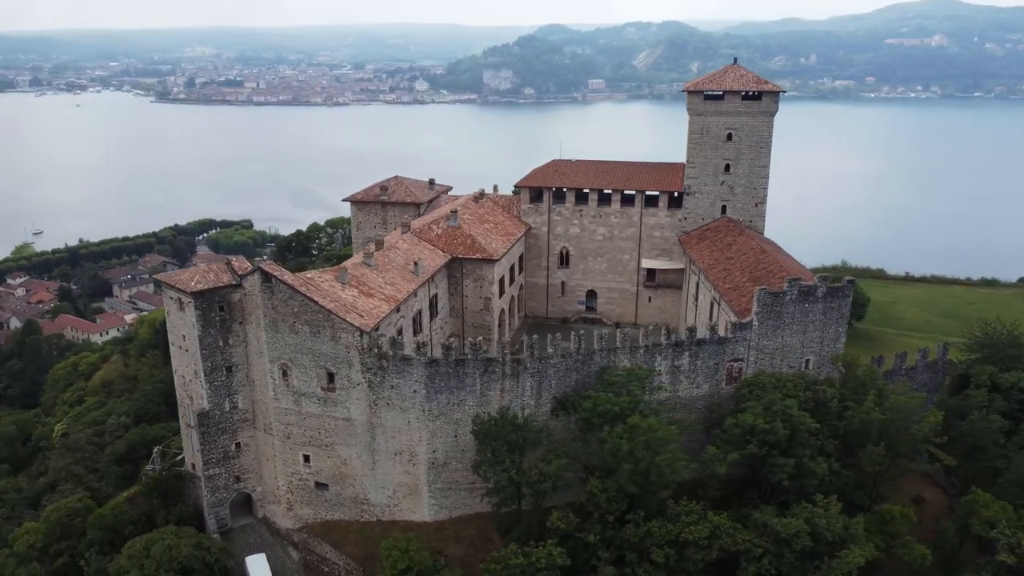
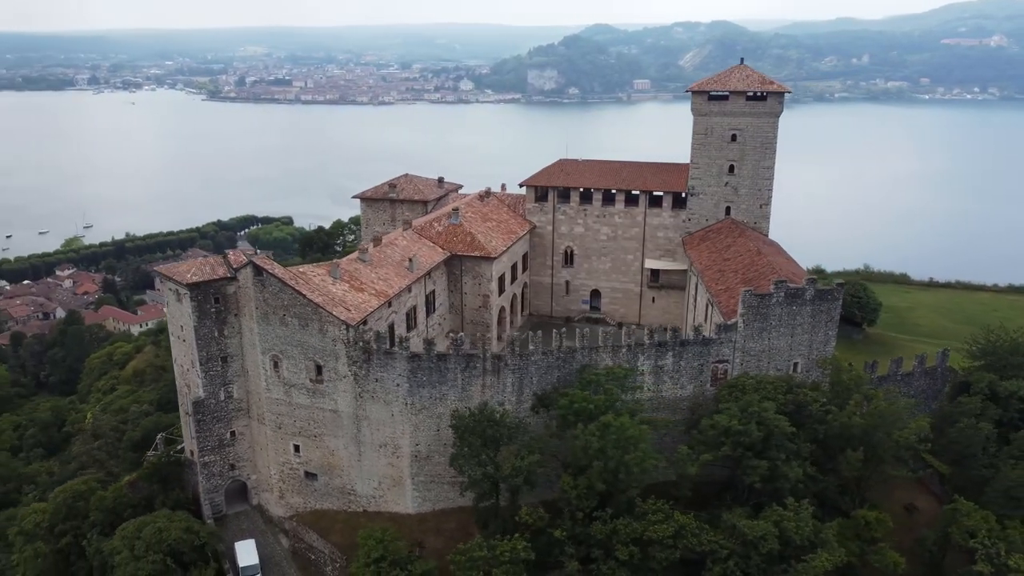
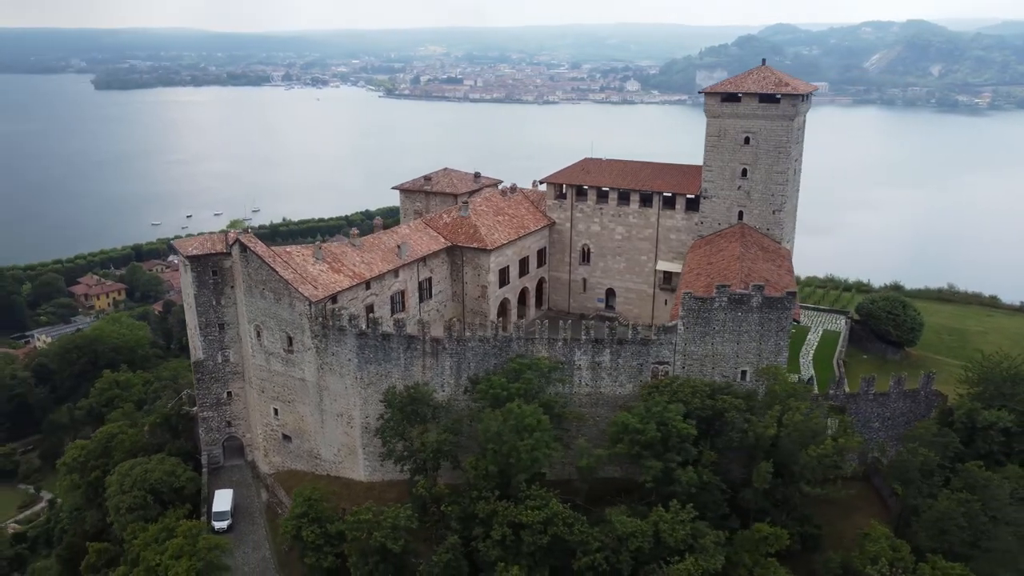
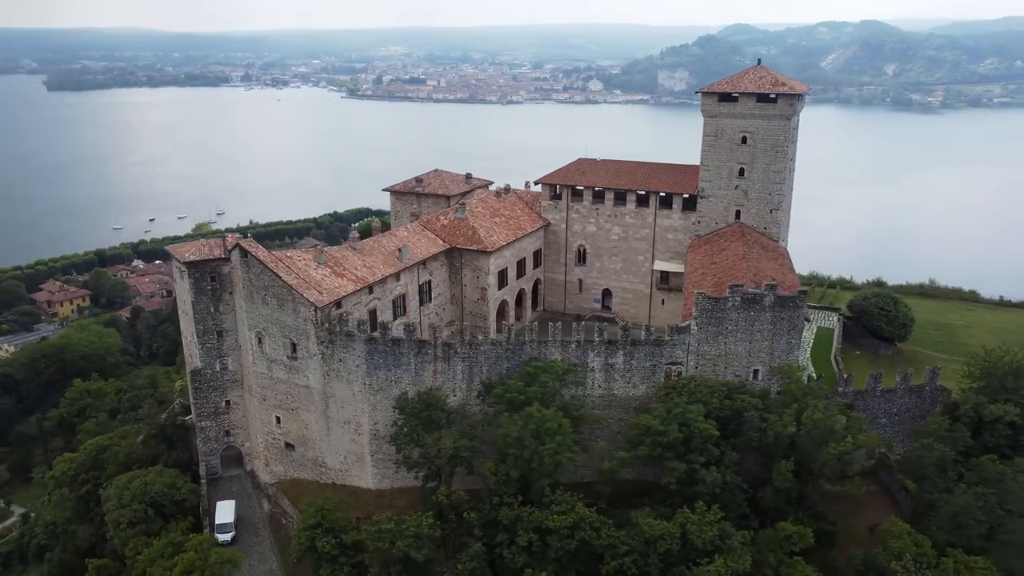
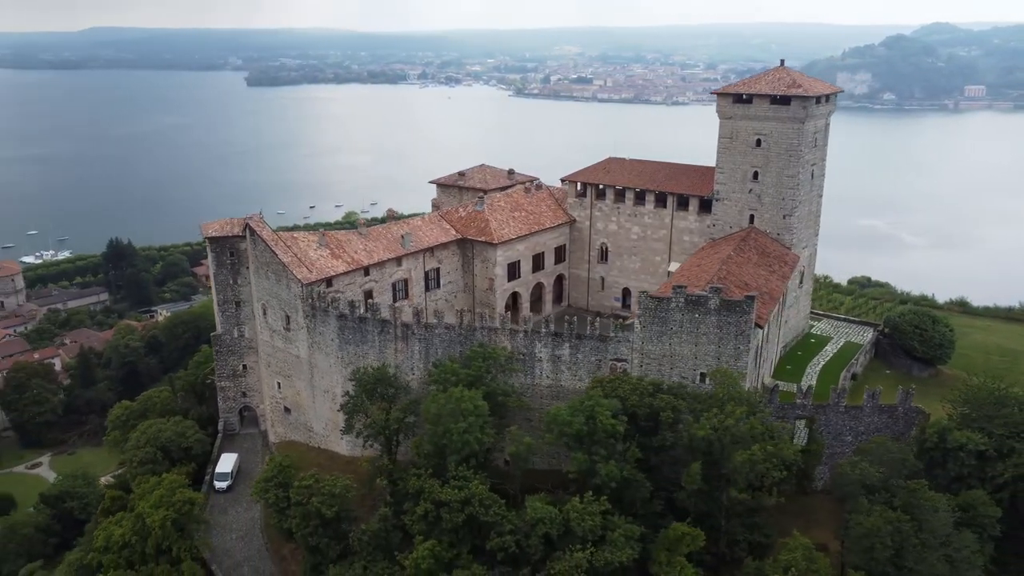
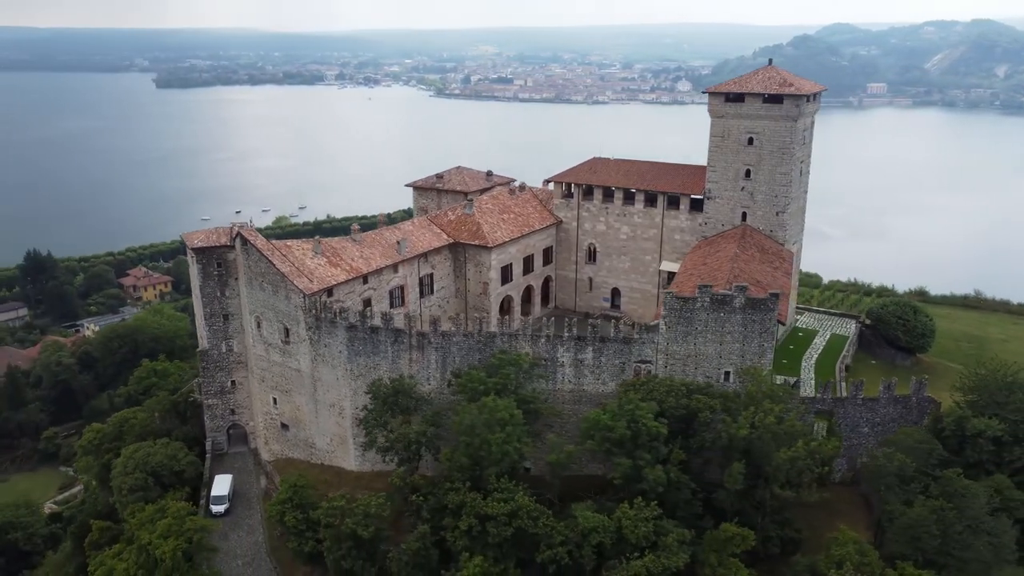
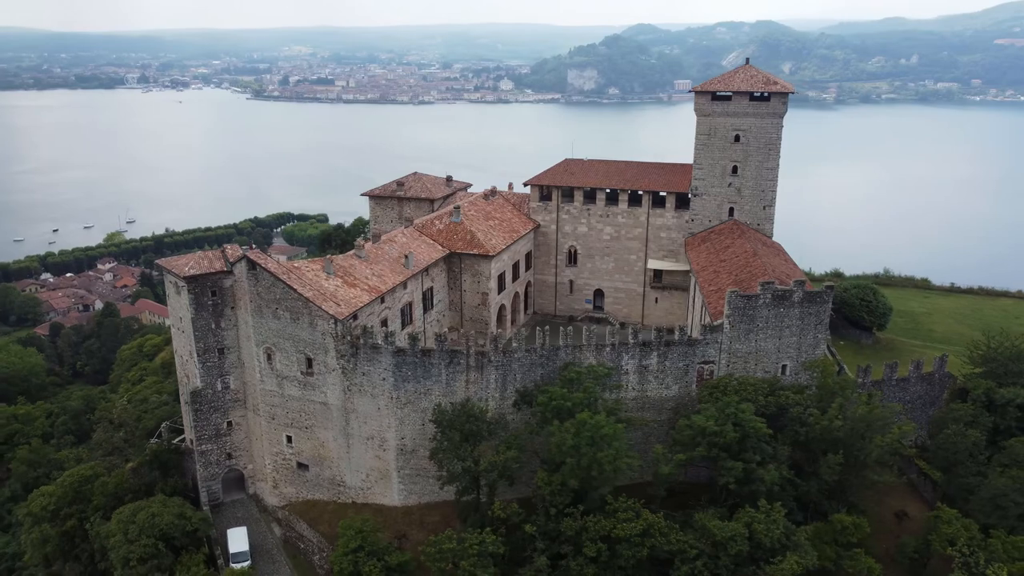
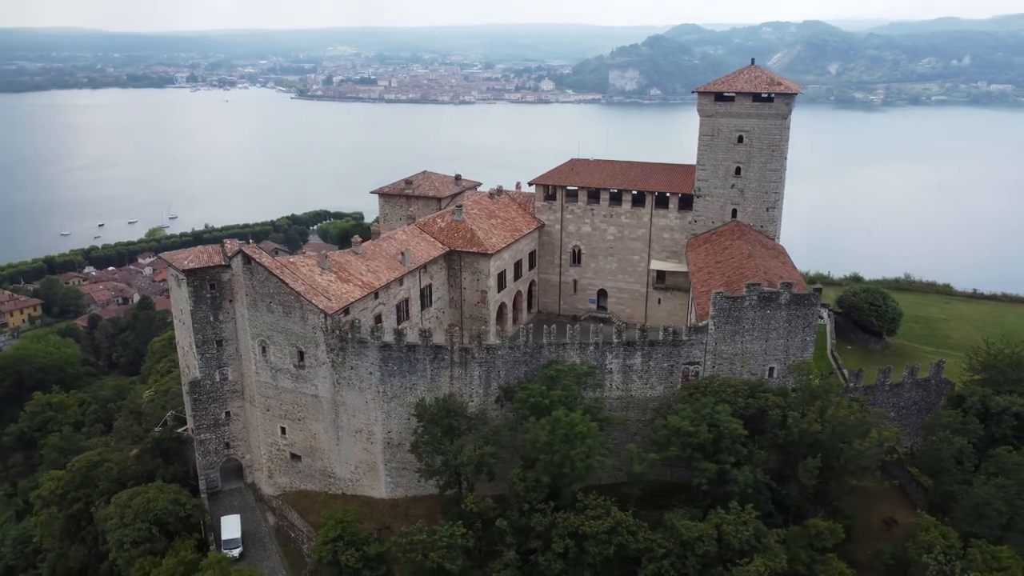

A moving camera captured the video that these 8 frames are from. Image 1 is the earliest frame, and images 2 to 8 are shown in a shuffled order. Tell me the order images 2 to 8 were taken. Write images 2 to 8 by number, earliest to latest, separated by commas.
2, 7, 8, 4, 3, 6, 5
